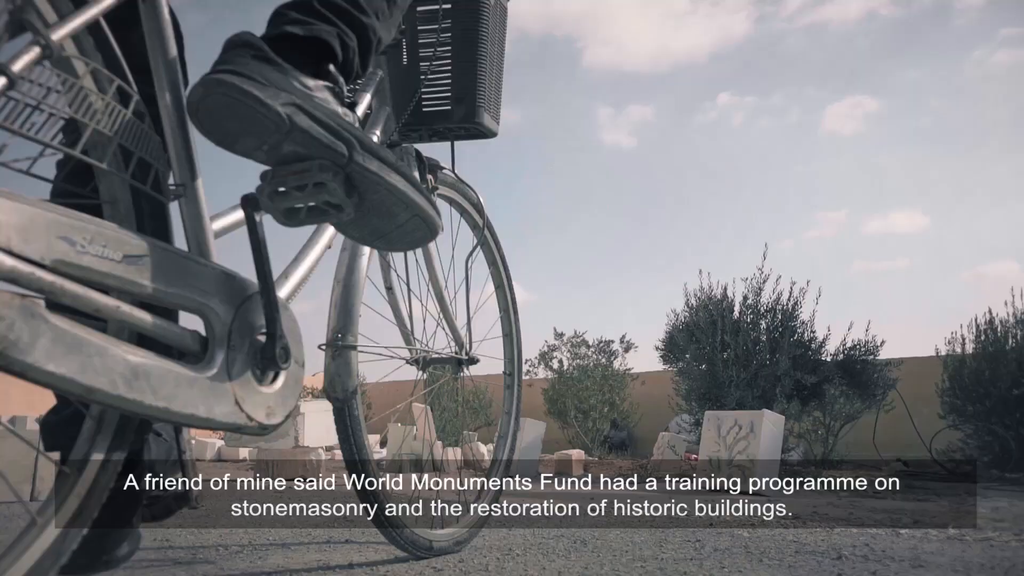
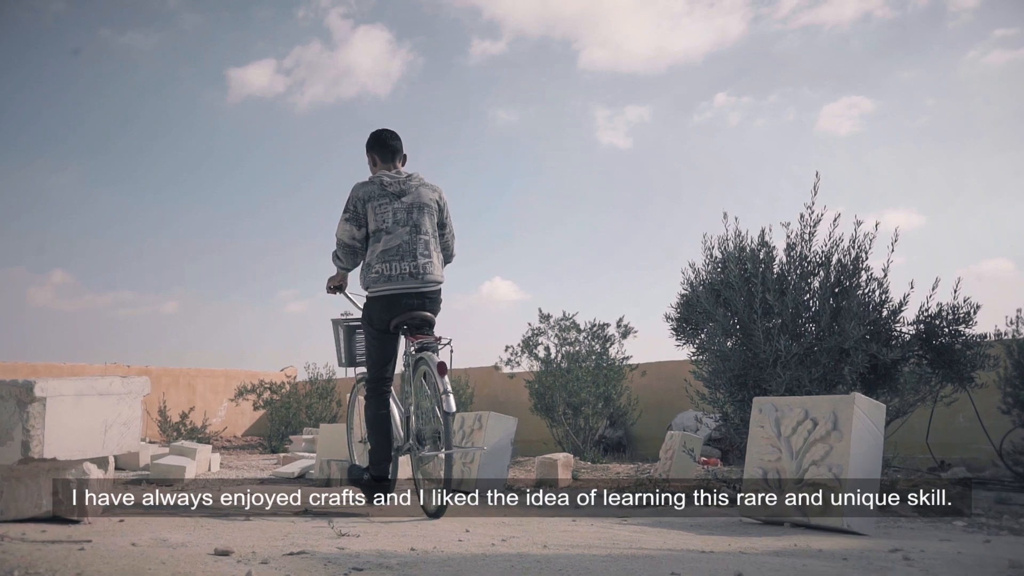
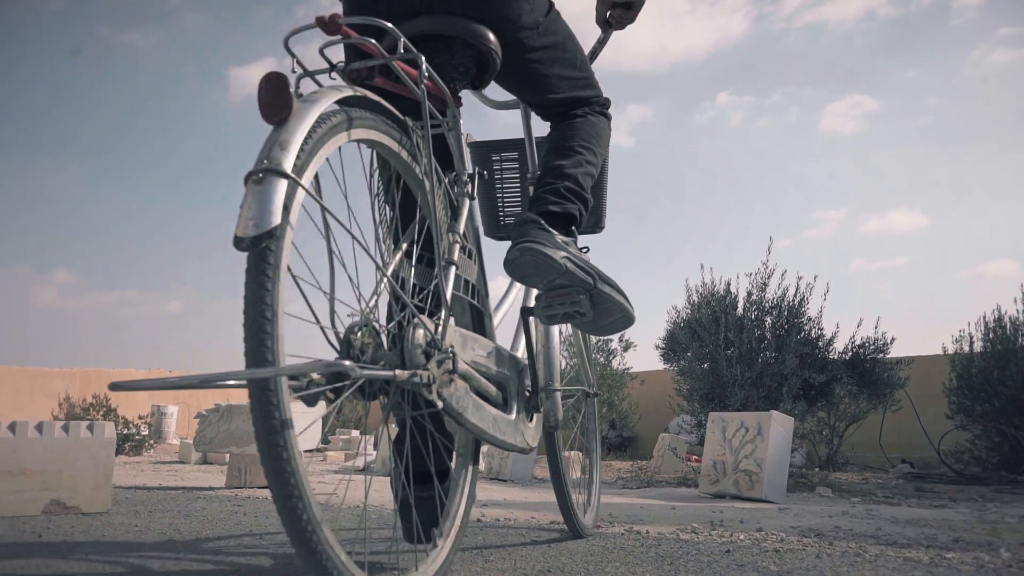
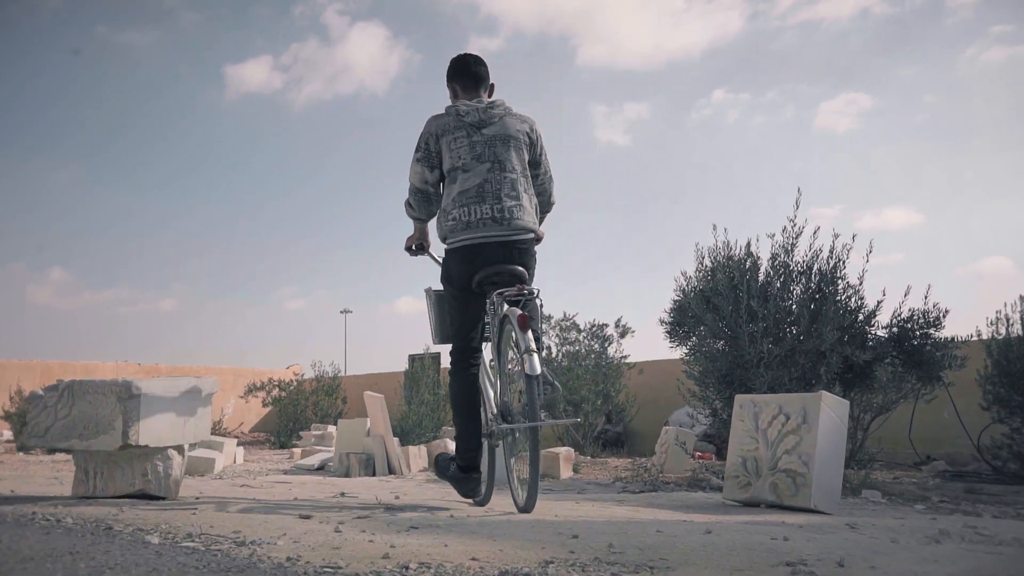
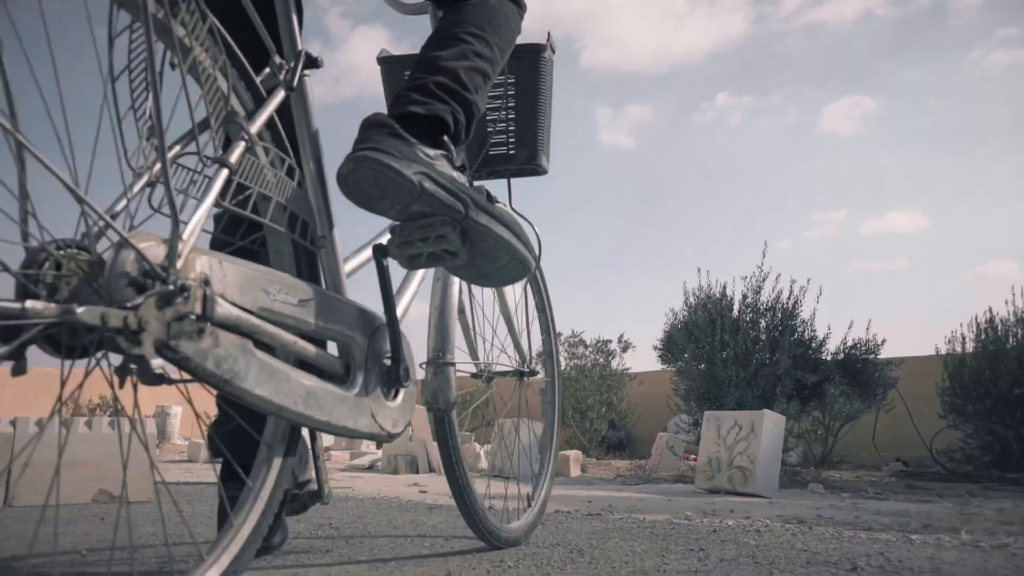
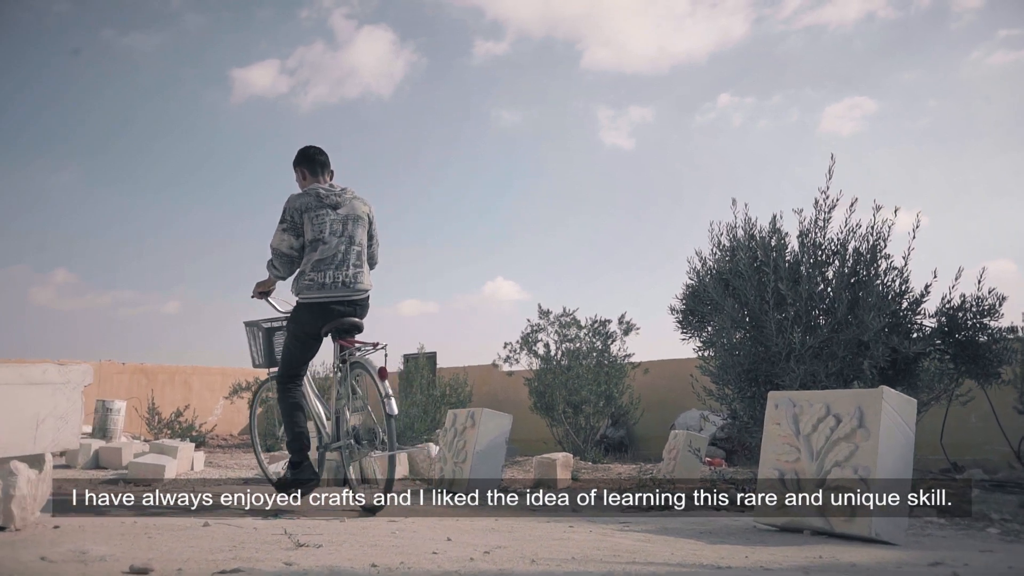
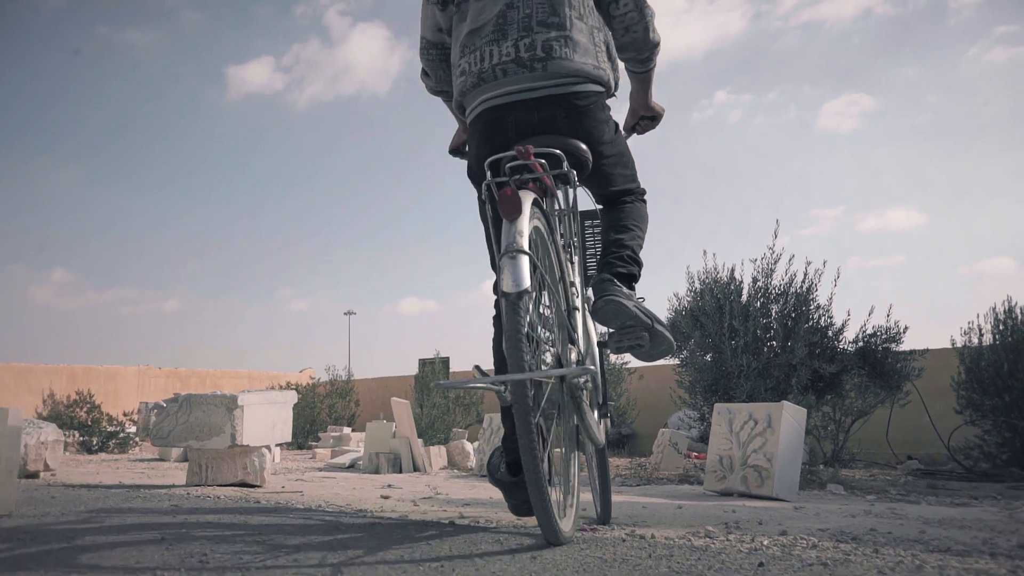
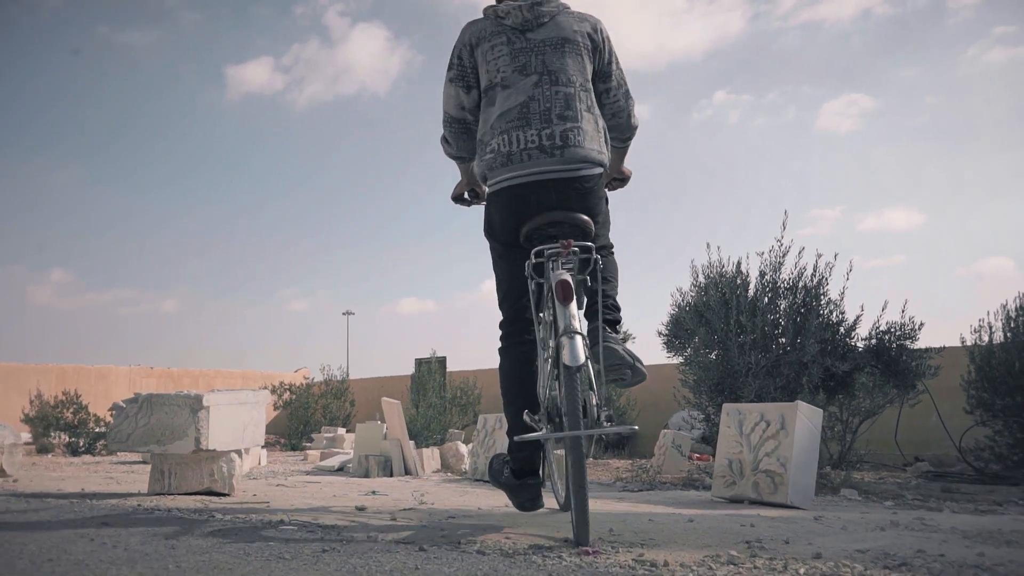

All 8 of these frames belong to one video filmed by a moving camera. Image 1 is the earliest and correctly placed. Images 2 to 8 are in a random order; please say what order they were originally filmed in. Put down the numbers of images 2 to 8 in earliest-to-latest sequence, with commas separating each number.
5, 3, 7, 8, 4, 2, 6
